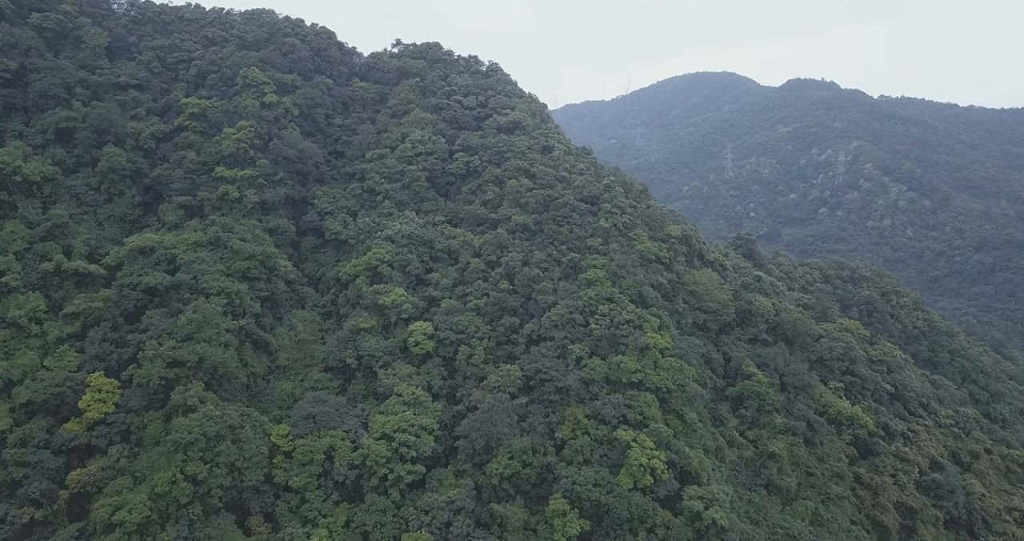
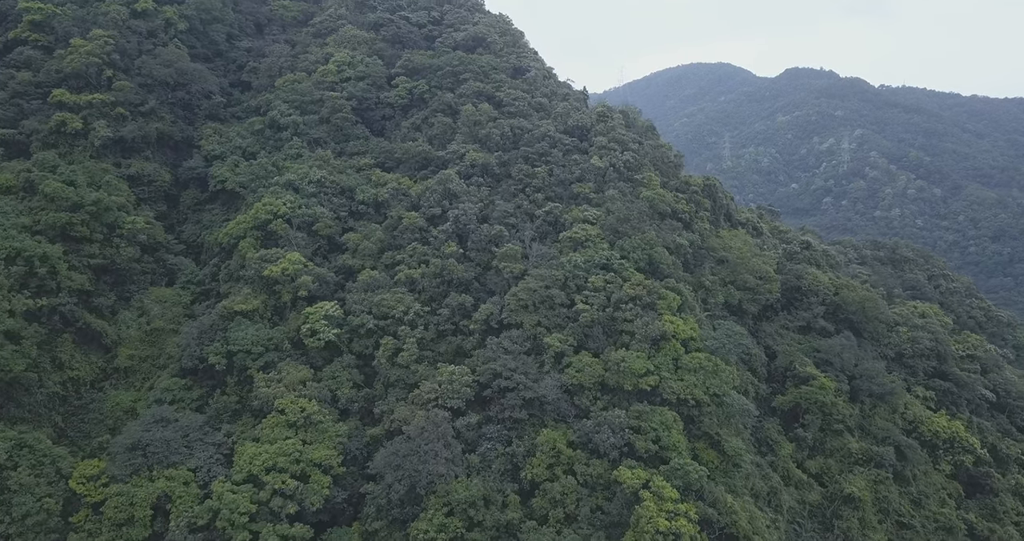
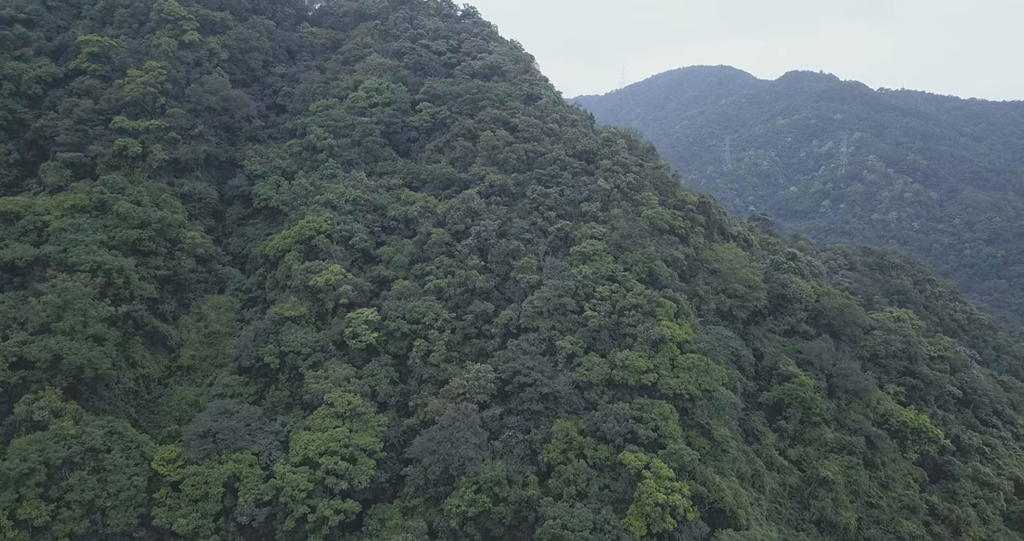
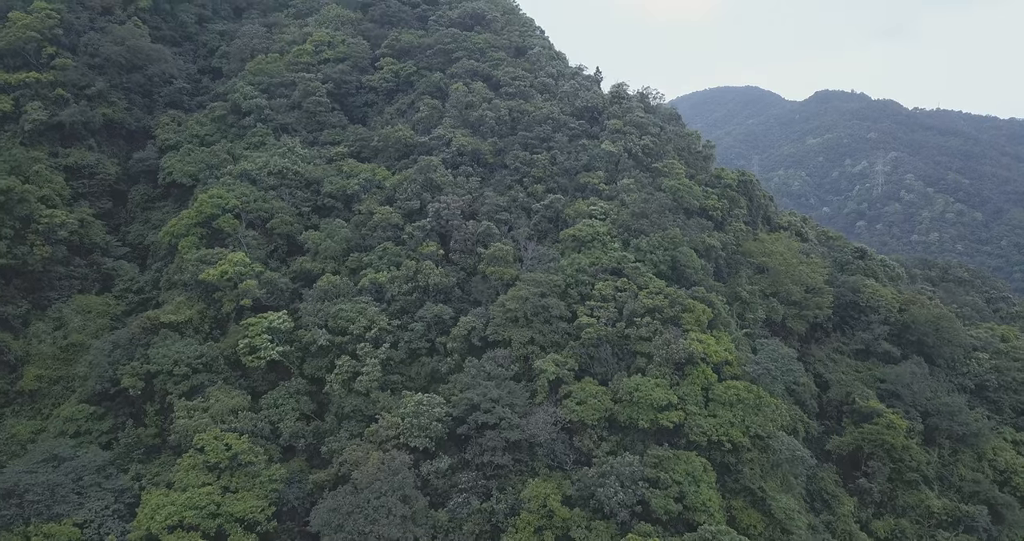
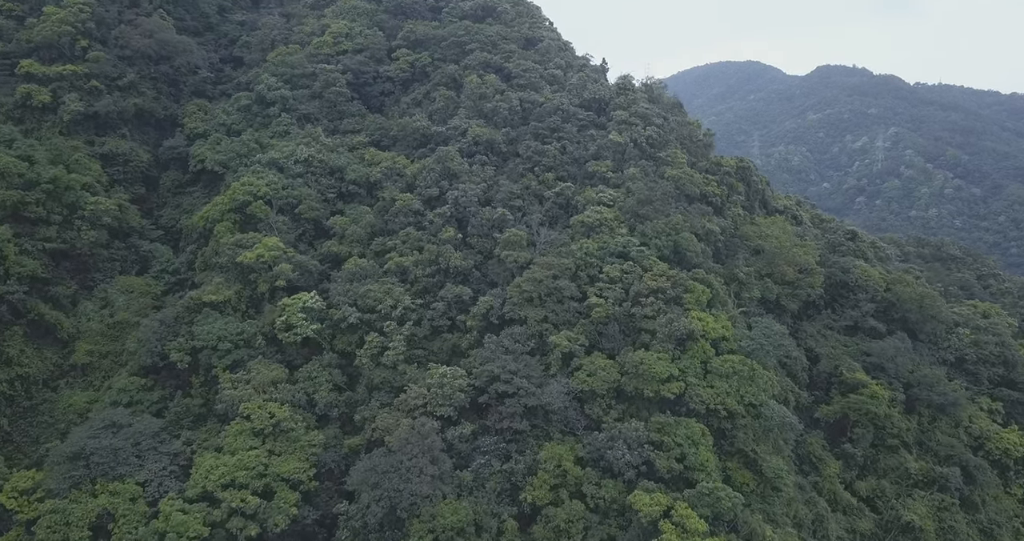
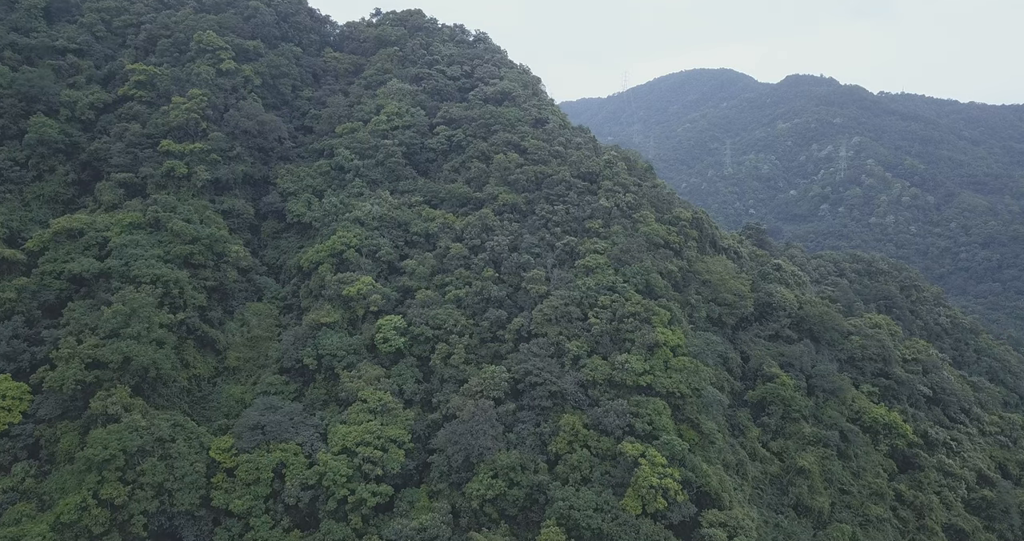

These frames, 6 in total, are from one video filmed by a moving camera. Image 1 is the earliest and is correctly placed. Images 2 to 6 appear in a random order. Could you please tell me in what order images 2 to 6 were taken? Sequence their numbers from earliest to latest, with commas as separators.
6, 3, 2, 5, 4
